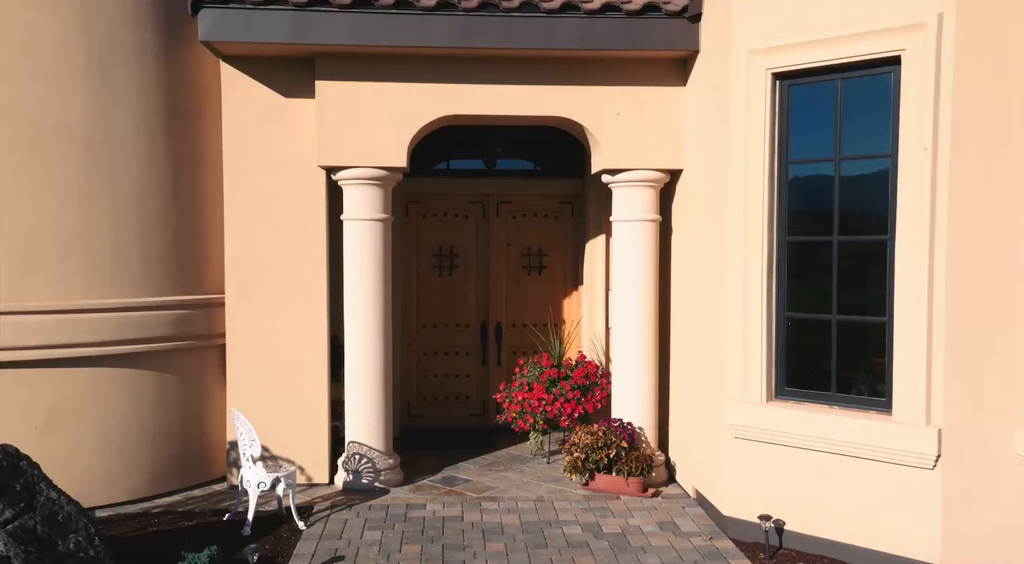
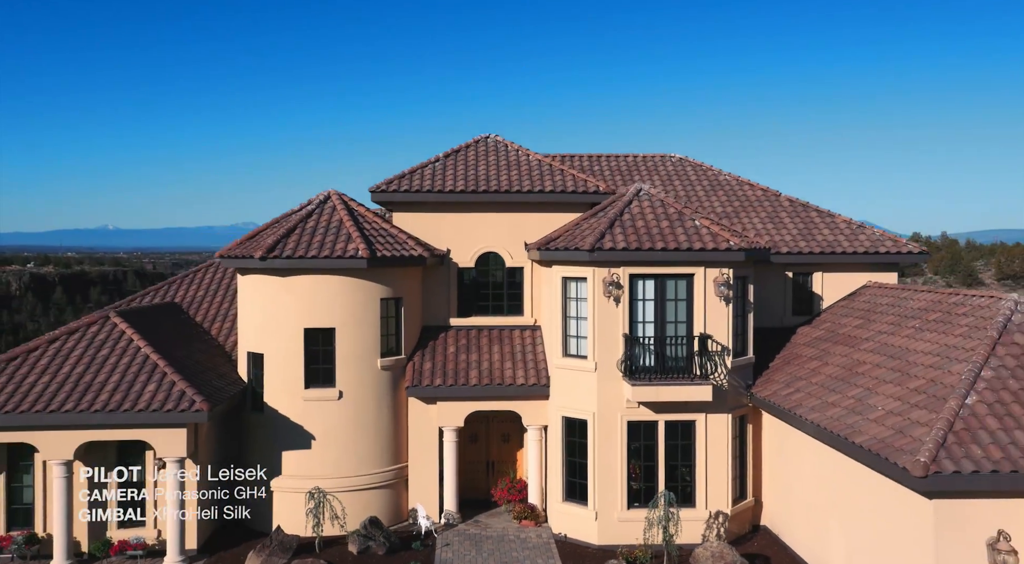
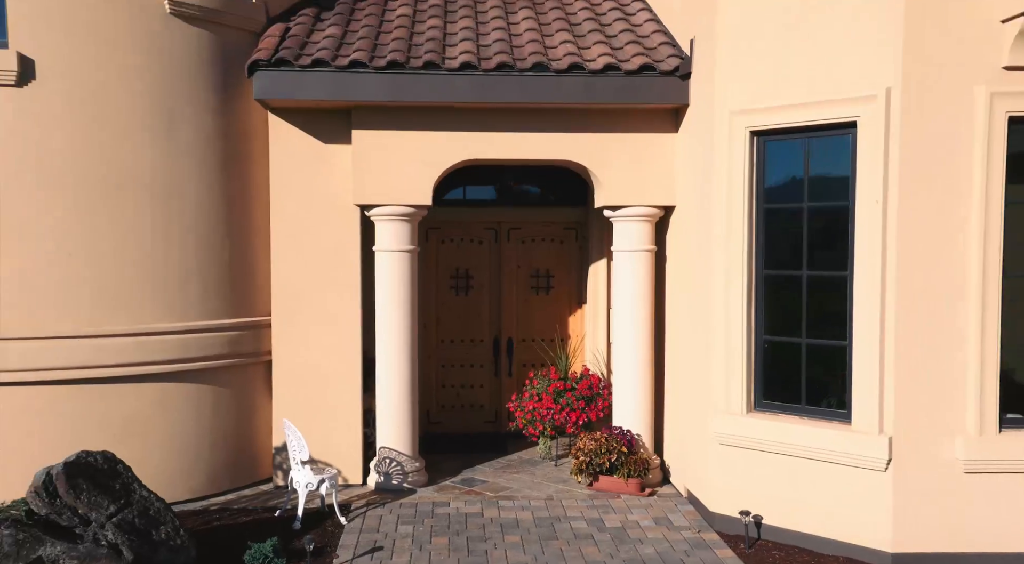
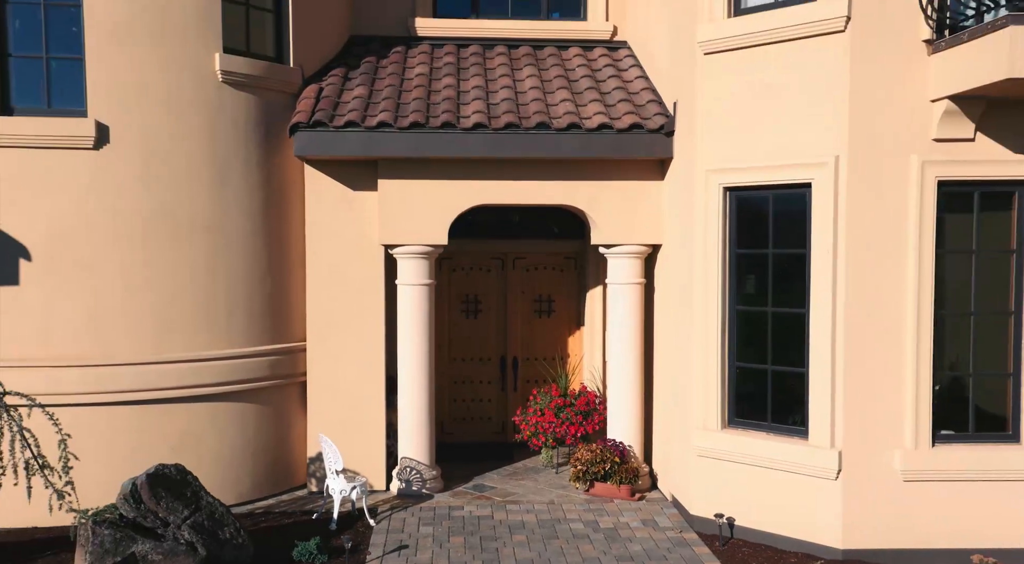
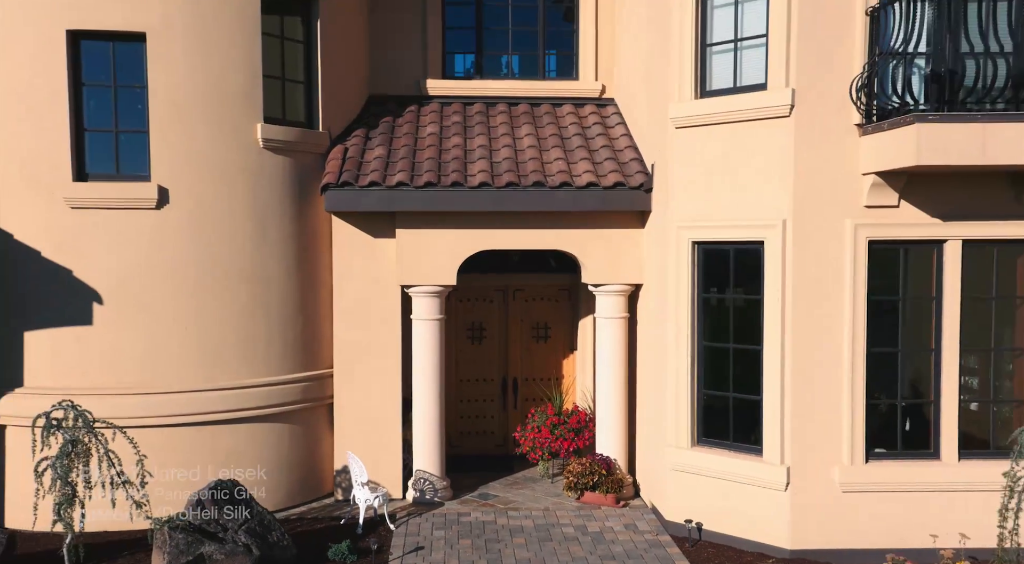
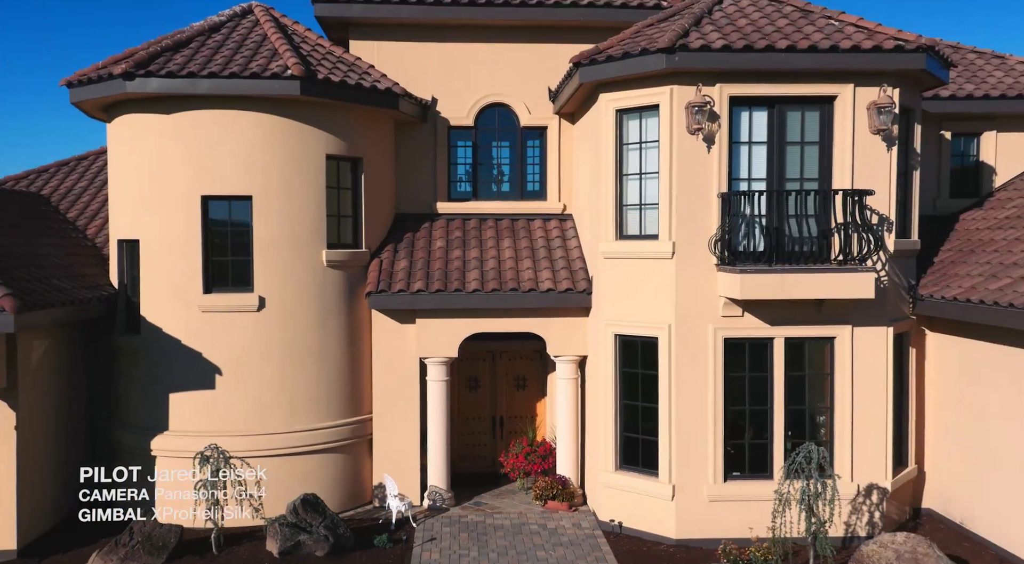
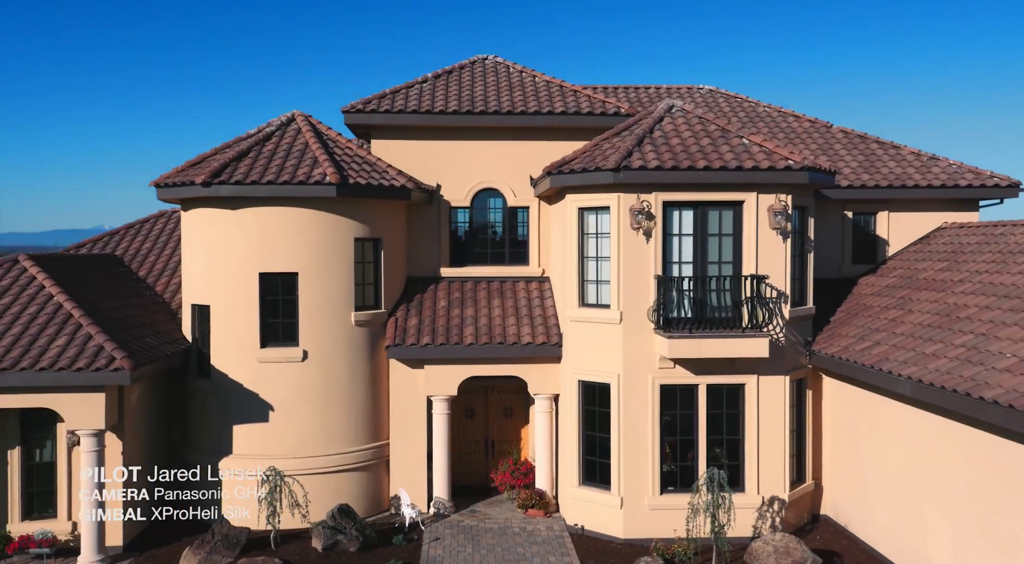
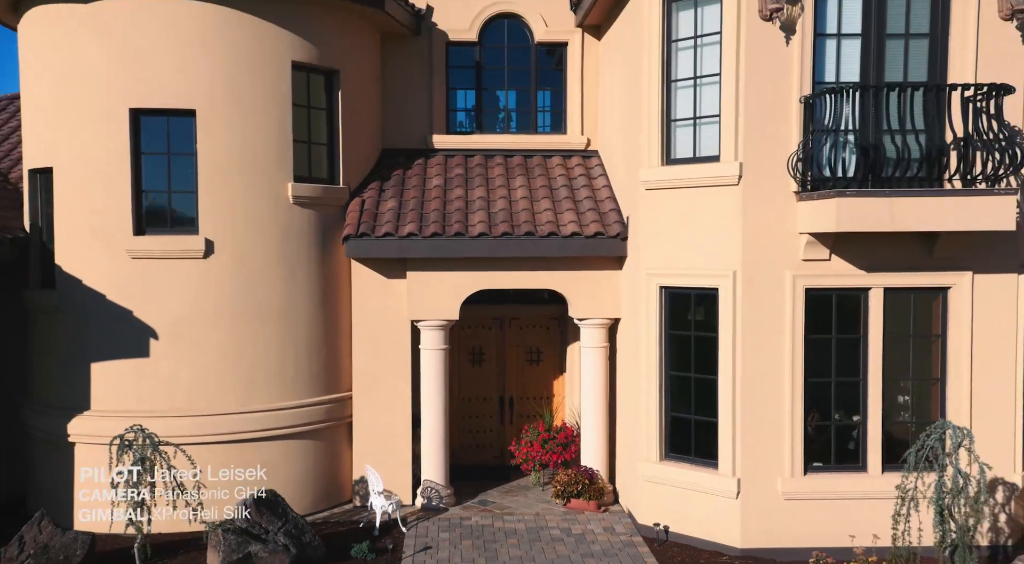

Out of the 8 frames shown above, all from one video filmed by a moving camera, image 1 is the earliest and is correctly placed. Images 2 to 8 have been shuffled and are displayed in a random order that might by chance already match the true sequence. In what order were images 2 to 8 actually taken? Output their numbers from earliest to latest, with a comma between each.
3, 4, 5, 8, 6, 7, 2
